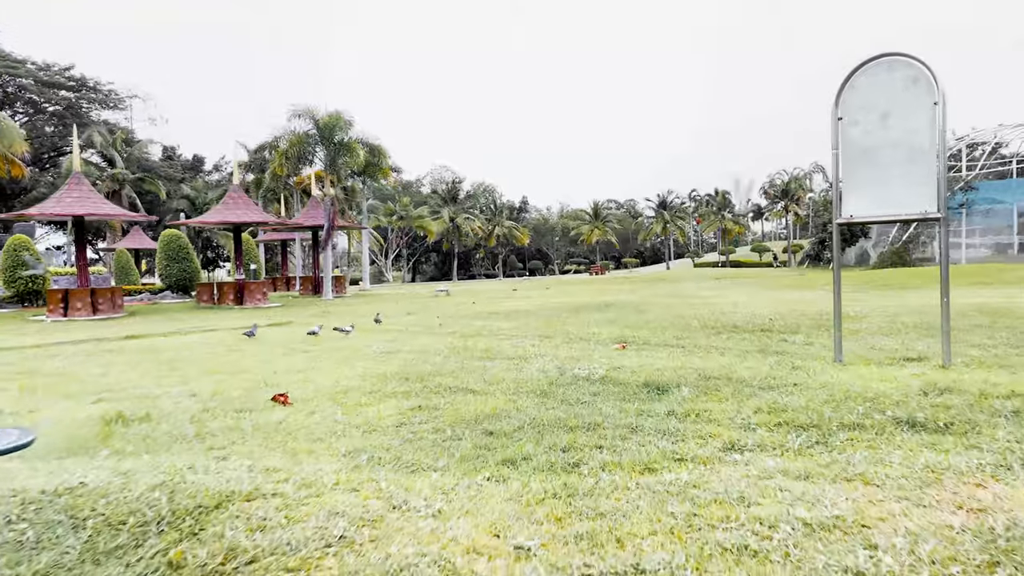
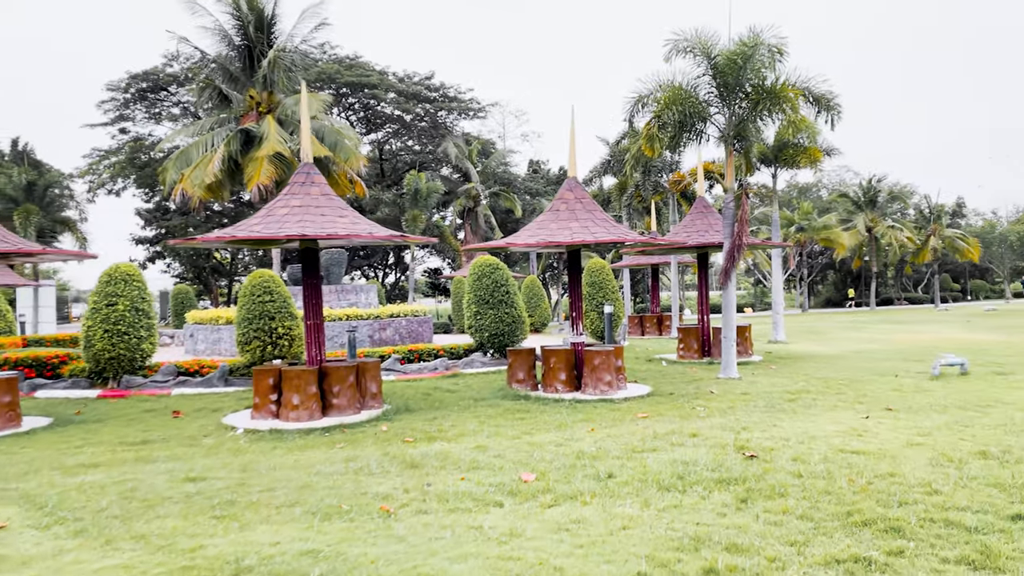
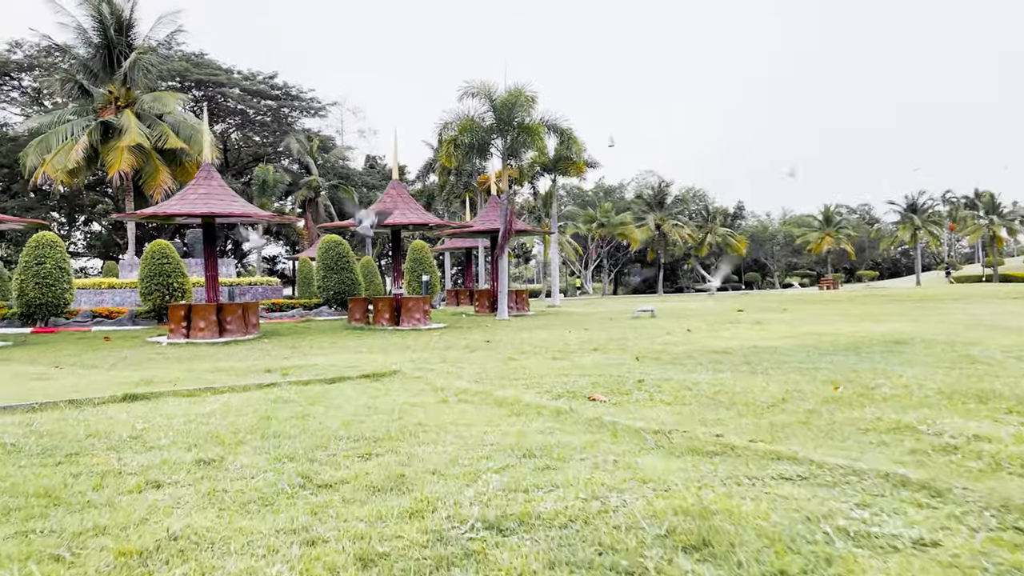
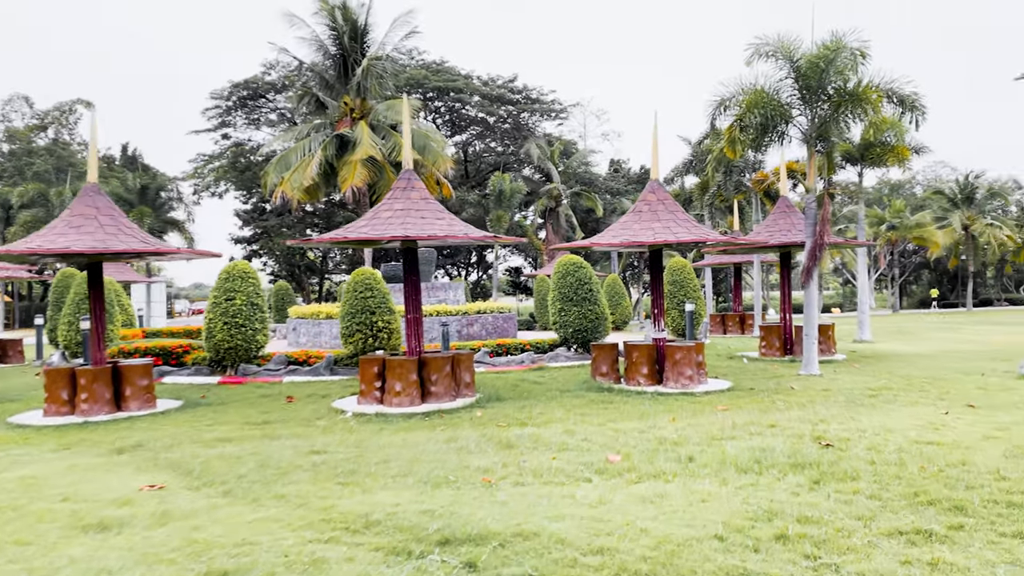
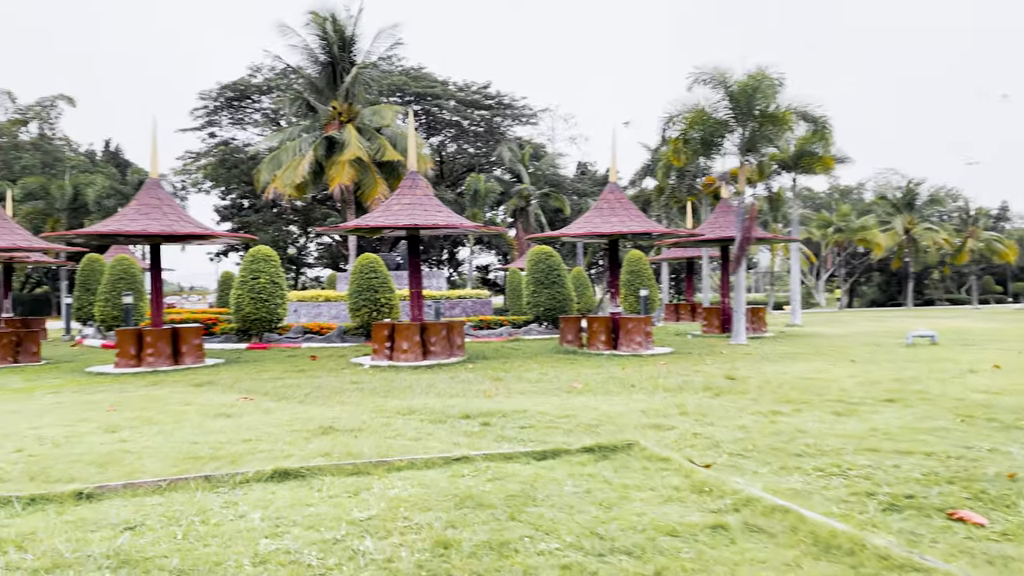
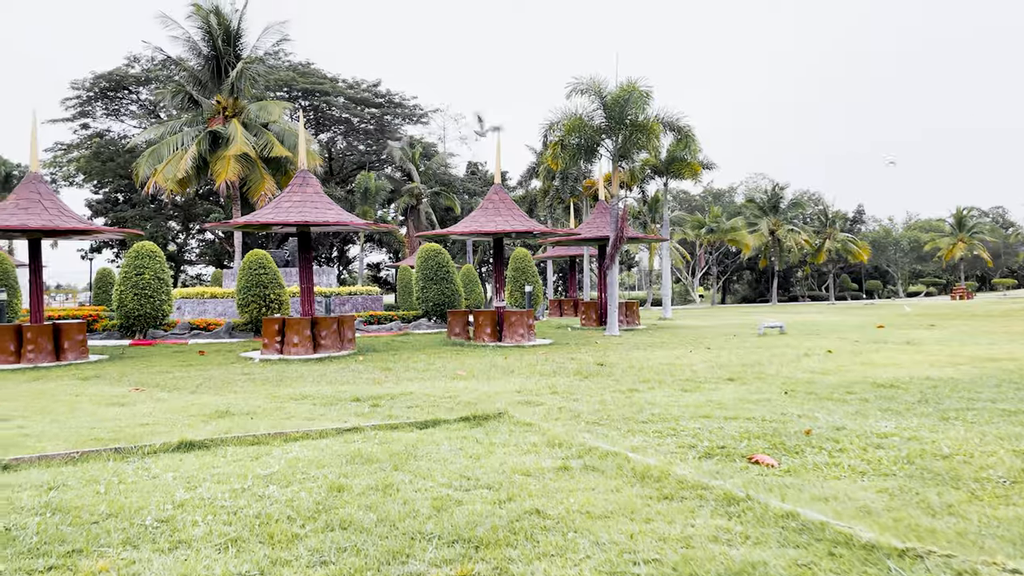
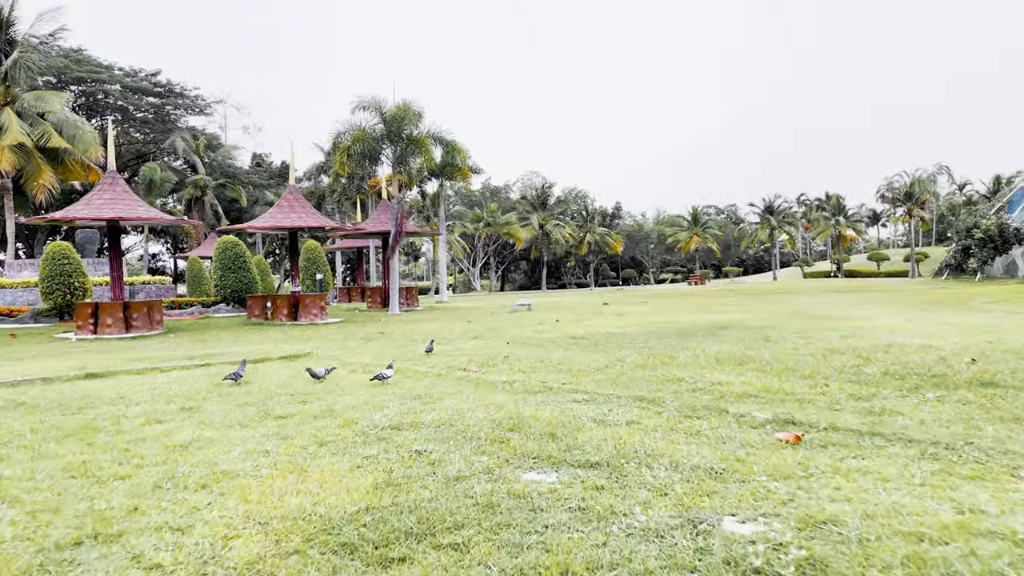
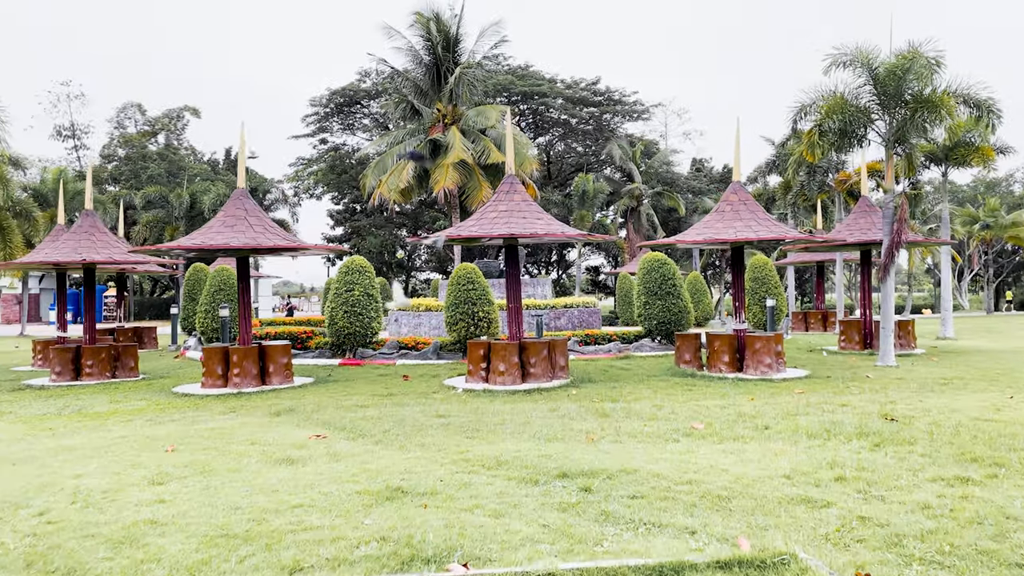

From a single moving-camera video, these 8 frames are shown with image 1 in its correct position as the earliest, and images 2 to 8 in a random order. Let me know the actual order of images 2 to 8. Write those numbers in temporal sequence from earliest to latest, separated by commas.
7, 3, 6, 5, 8, 4, 2
